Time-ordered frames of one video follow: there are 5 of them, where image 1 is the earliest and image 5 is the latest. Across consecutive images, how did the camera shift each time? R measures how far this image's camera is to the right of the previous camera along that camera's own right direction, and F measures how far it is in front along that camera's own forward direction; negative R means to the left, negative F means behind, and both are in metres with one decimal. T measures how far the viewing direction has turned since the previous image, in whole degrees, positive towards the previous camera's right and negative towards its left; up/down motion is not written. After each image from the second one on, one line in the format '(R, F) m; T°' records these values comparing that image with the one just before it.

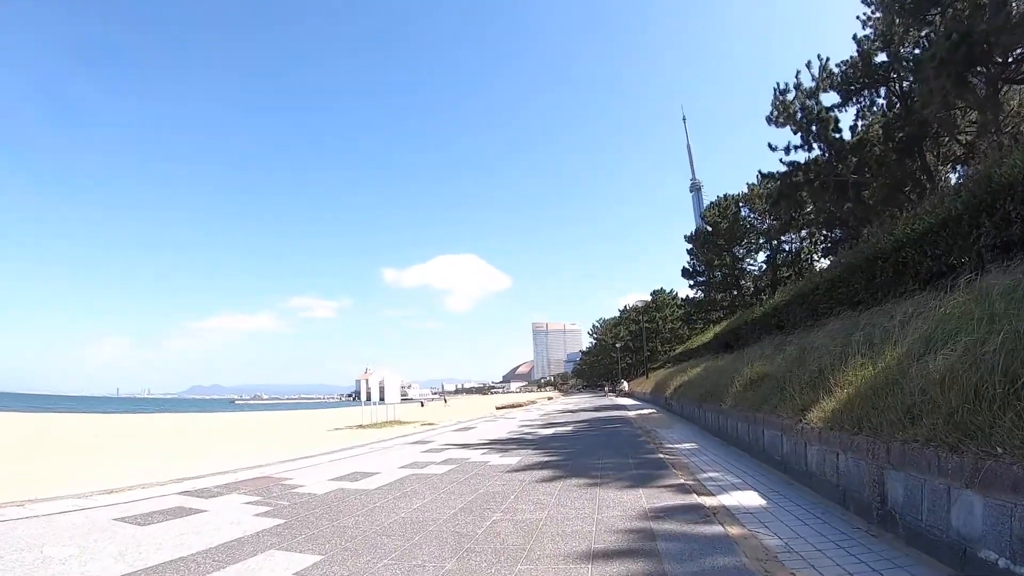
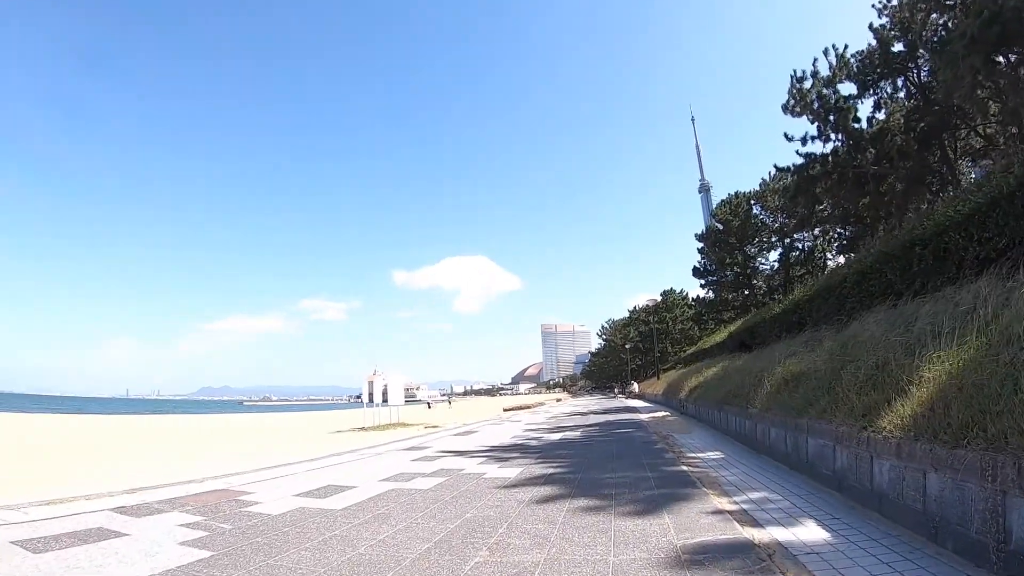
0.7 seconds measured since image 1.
(+0.1, +1.1) m; -1°
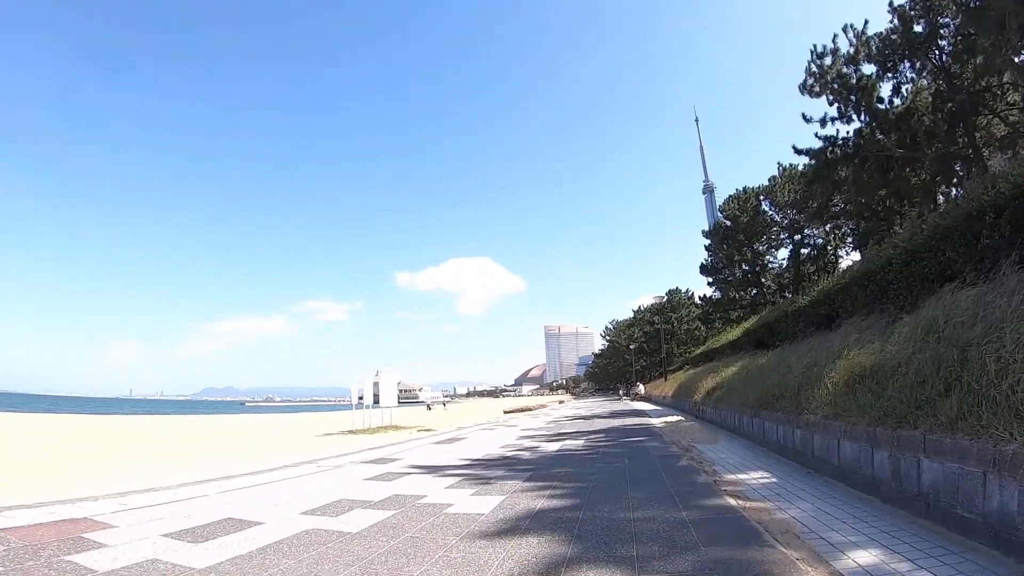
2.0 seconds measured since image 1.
(+0.3, +2.1) m; 0°
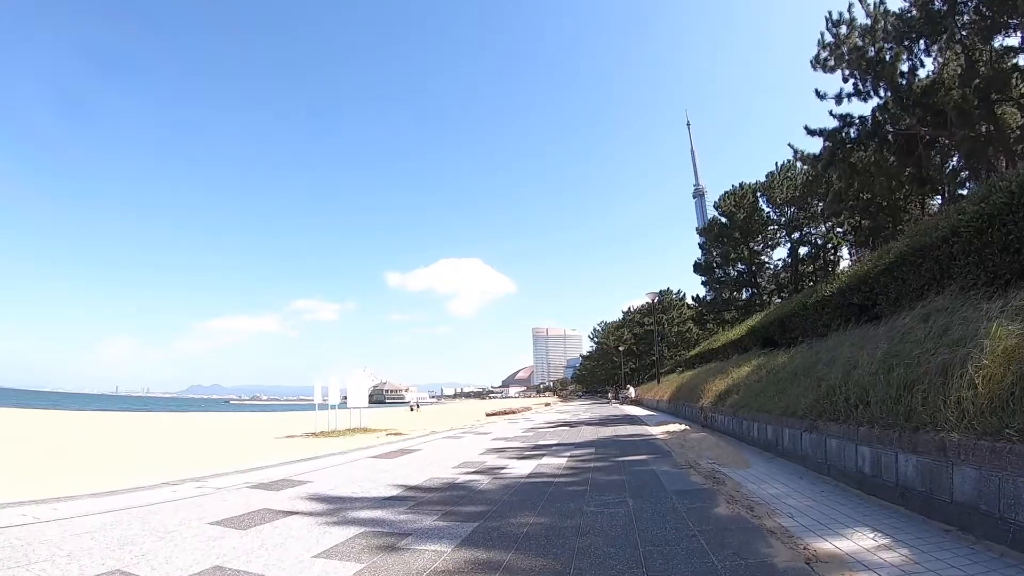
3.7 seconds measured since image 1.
(+0.4, +2.9) m; +1°
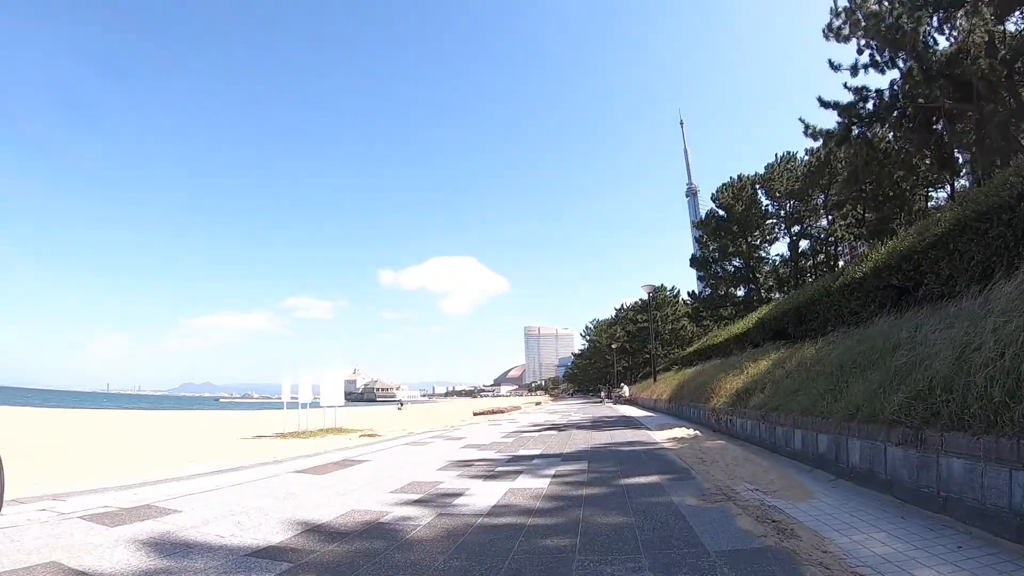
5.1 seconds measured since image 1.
(+0.3, +2.3) m; +1°
